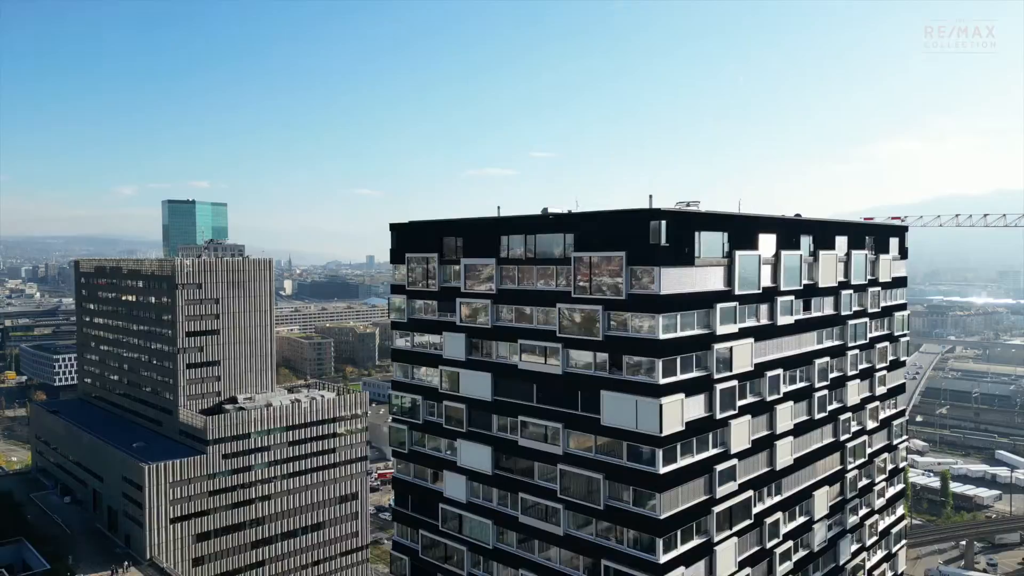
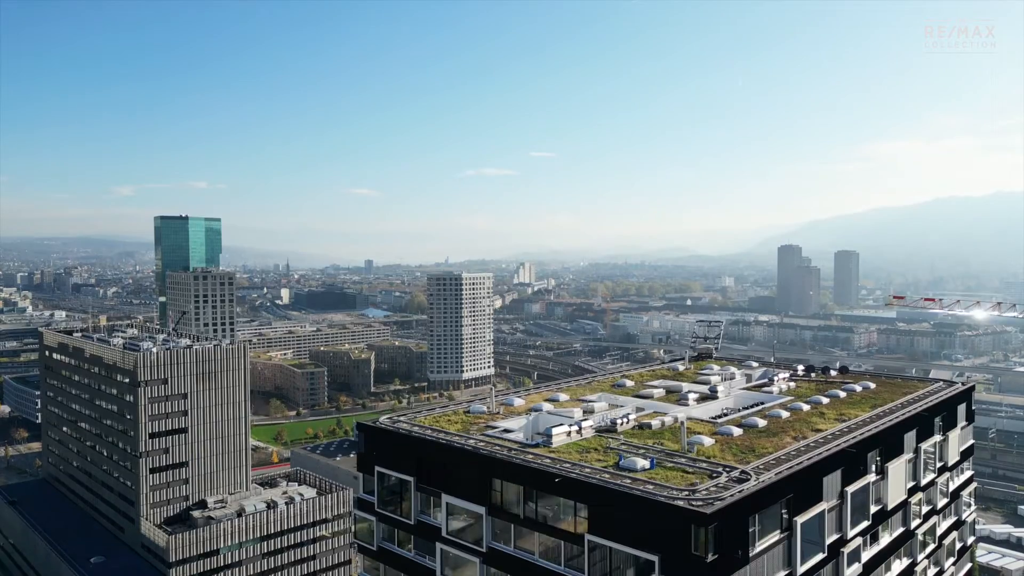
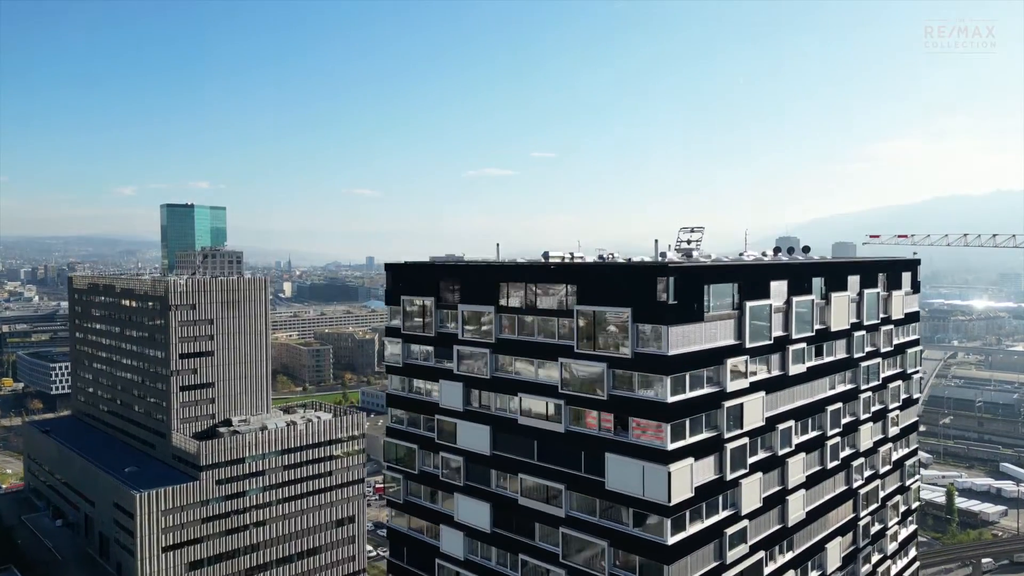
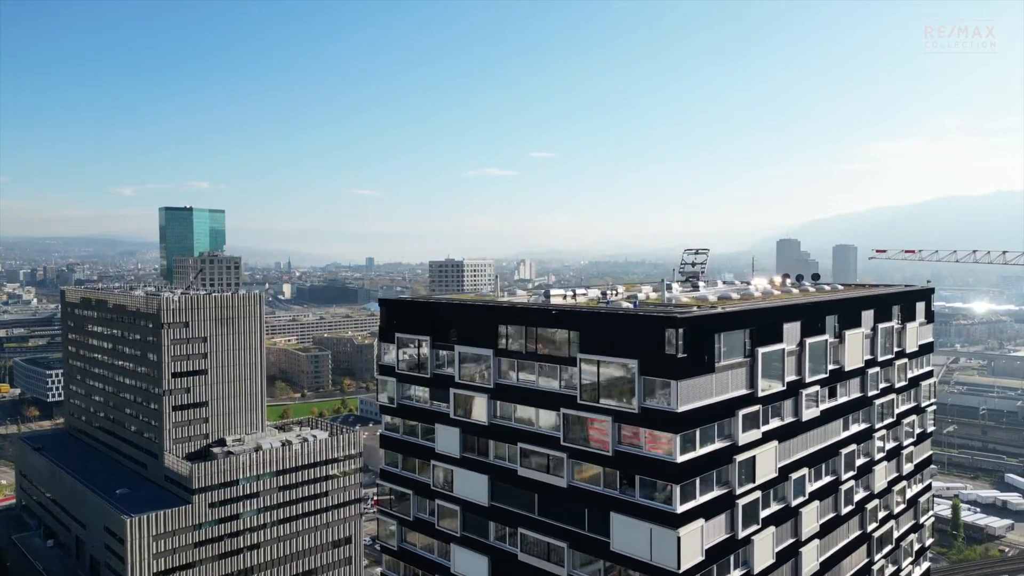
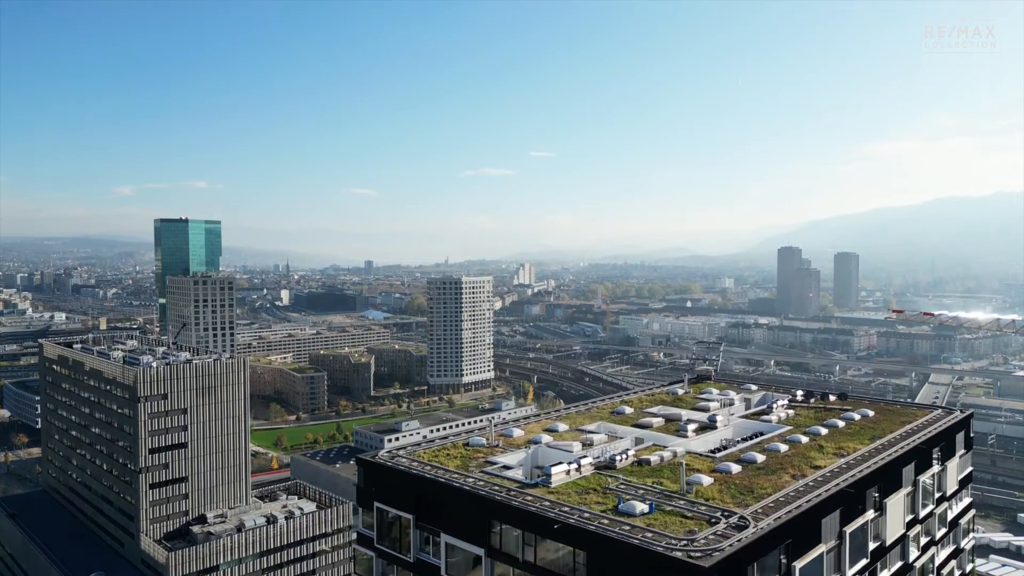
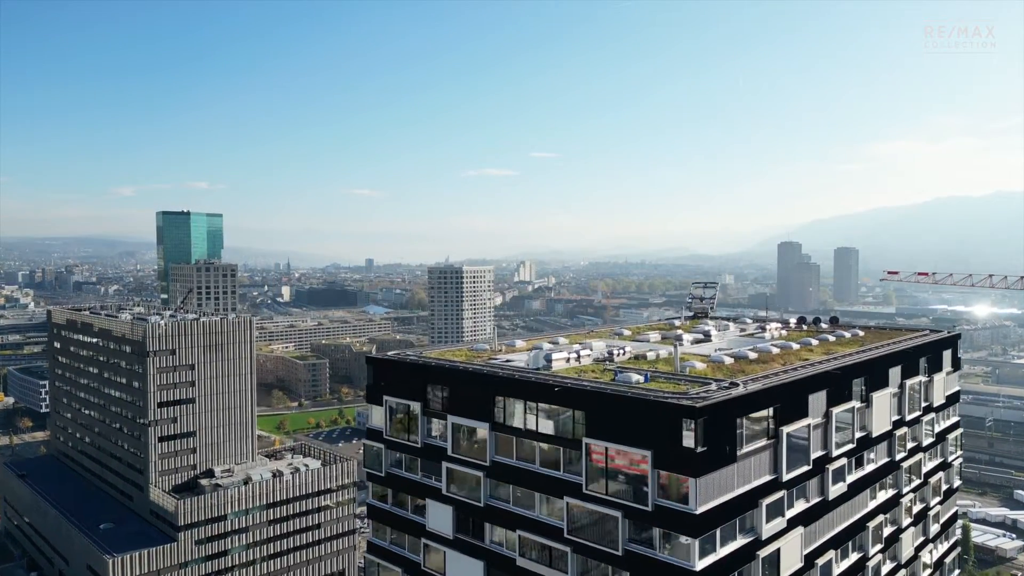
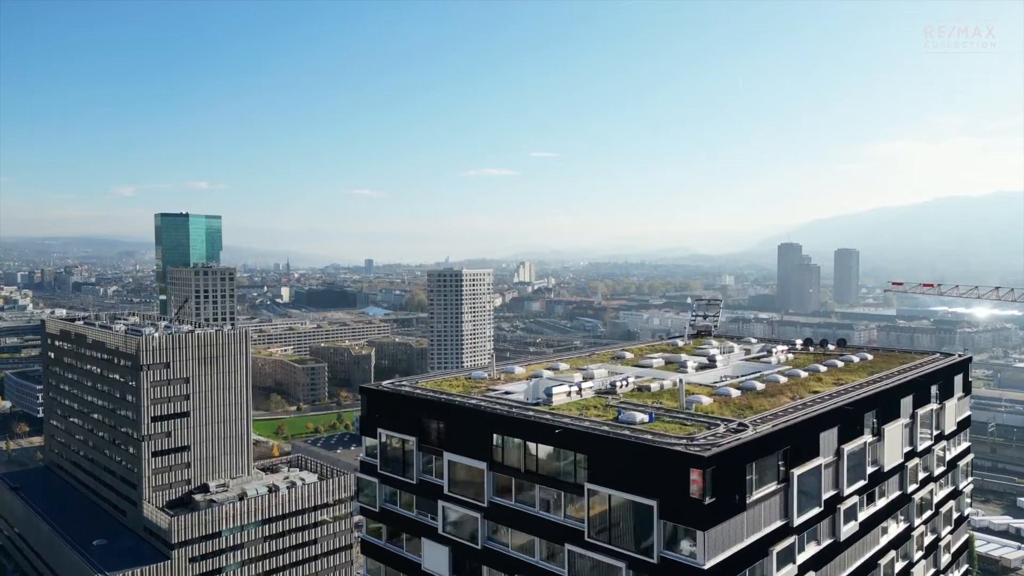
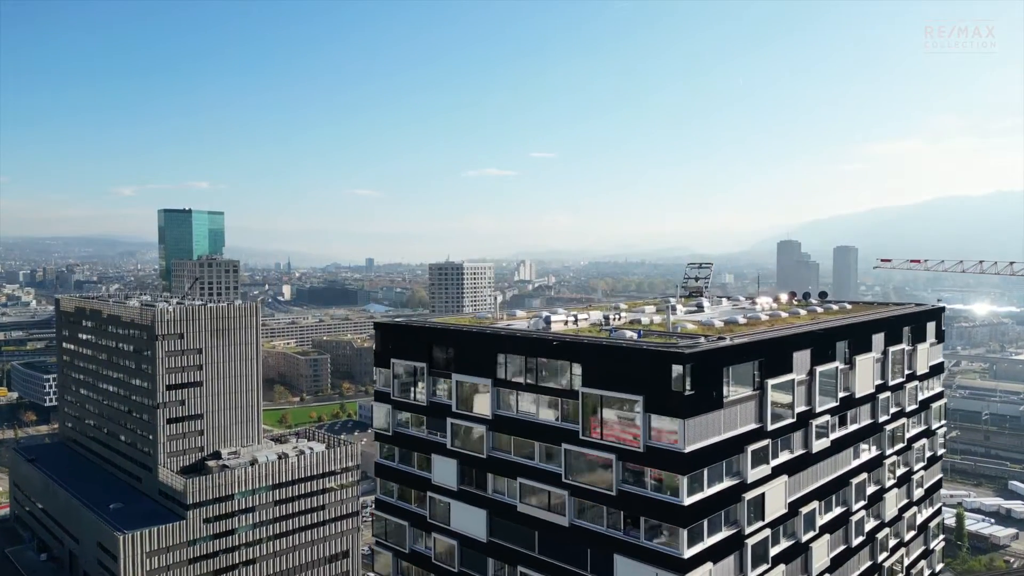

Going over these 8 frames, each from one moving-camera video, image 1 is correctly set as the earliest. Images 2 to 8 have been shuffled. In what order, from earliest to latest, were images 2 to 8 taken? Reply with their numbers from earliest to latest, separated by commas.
3, 4, 8, 6, 7, 2, 5
